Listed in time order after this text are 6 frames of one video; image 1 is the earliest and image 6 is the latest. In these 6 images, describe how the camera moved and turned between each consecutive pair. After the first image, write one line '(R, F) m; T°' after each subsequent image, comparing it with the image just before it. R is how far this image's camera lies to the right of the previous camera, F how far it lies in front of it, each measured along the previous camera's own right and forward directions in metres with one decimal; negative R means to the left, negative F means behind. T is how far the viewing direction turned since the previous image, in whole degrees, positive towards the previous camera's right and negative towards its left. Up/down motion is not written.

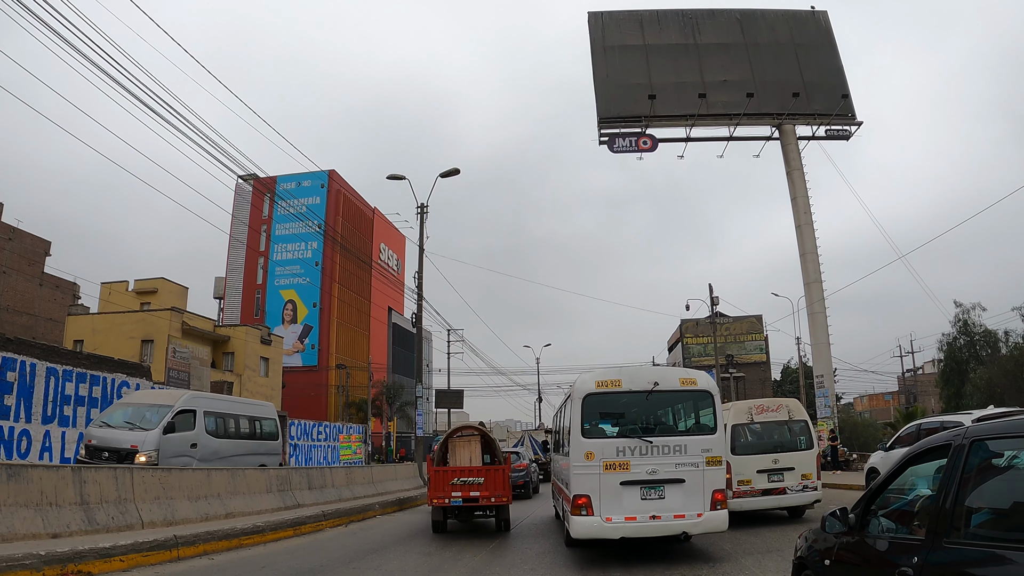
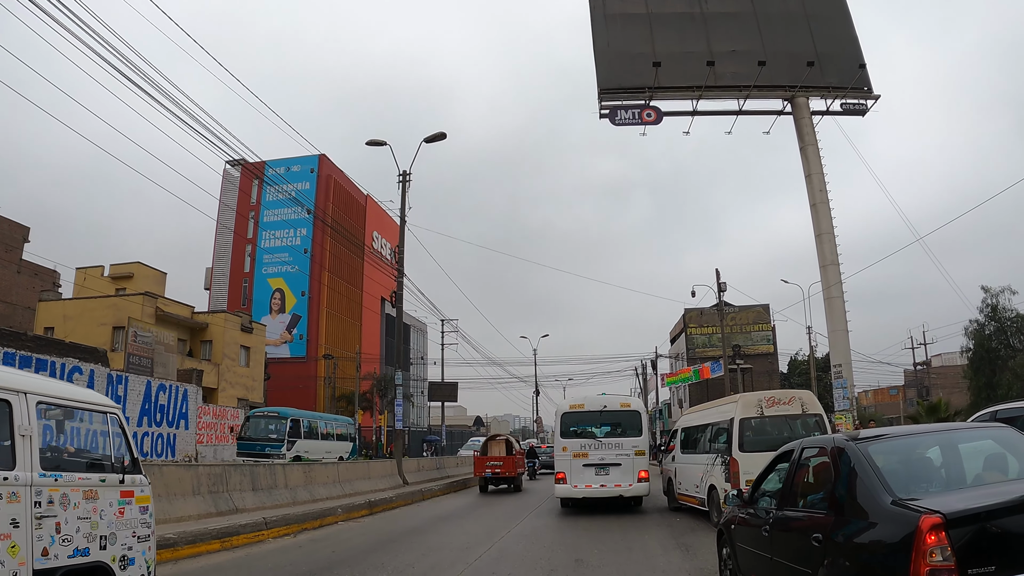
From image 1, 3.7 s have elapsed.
(+0.2, +1.7) m; 0°
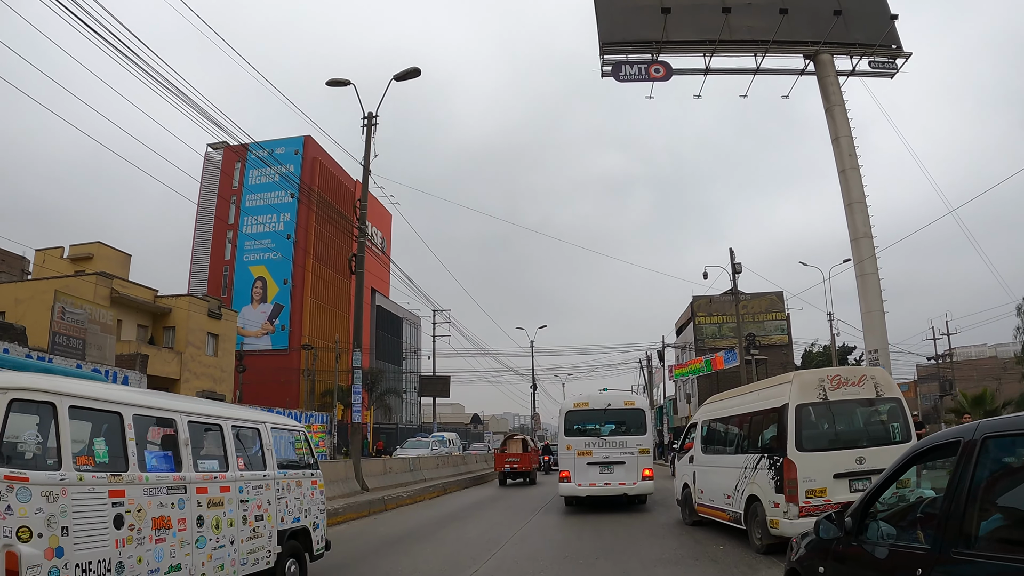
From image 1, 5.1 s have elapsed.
(+0.3, +2.5) m; 0°
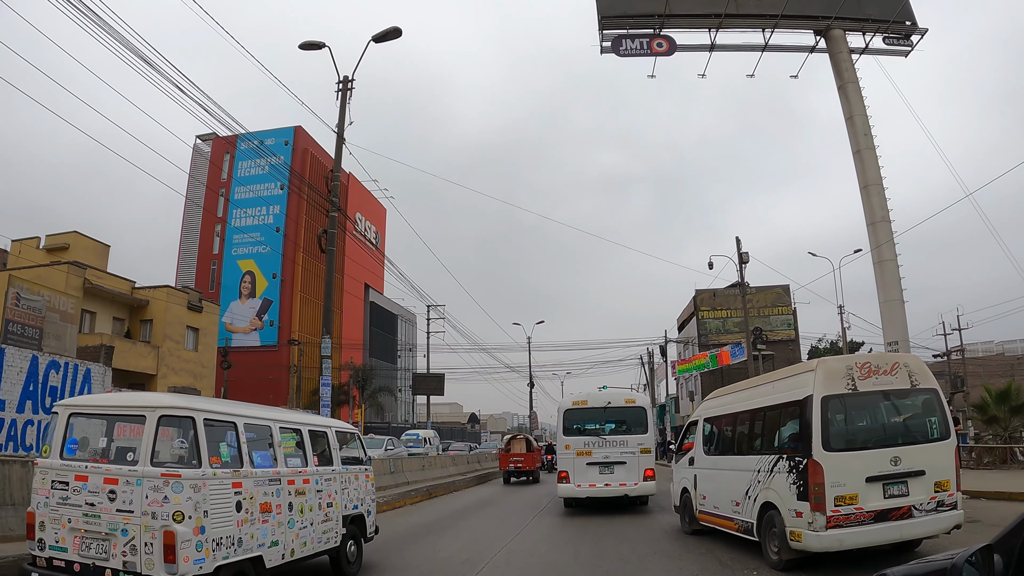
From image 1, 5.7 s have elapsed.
(+0.2, +1.3) m; 0°
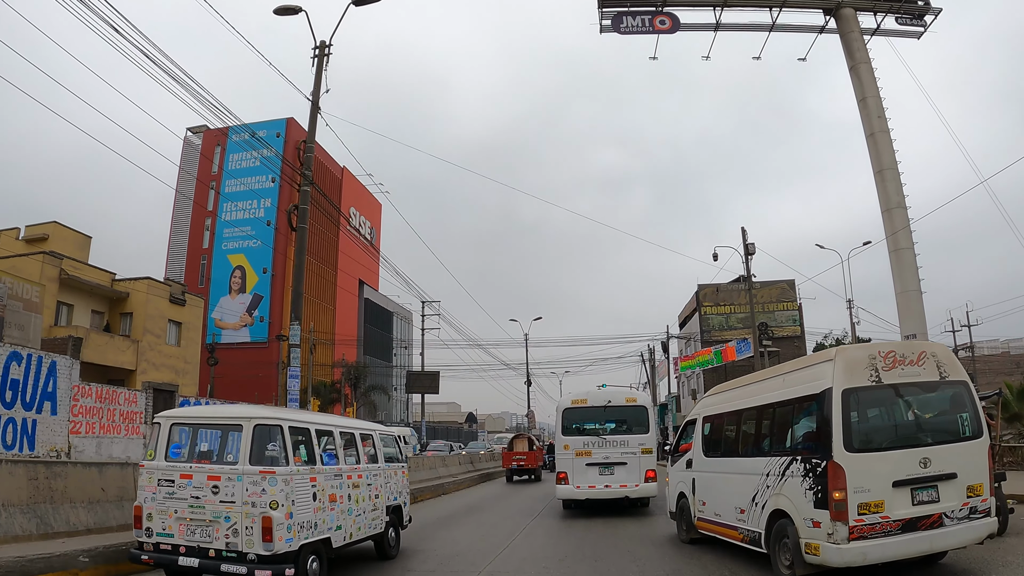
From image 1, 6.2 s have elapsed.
(+0.1, +1.0) m; 0°
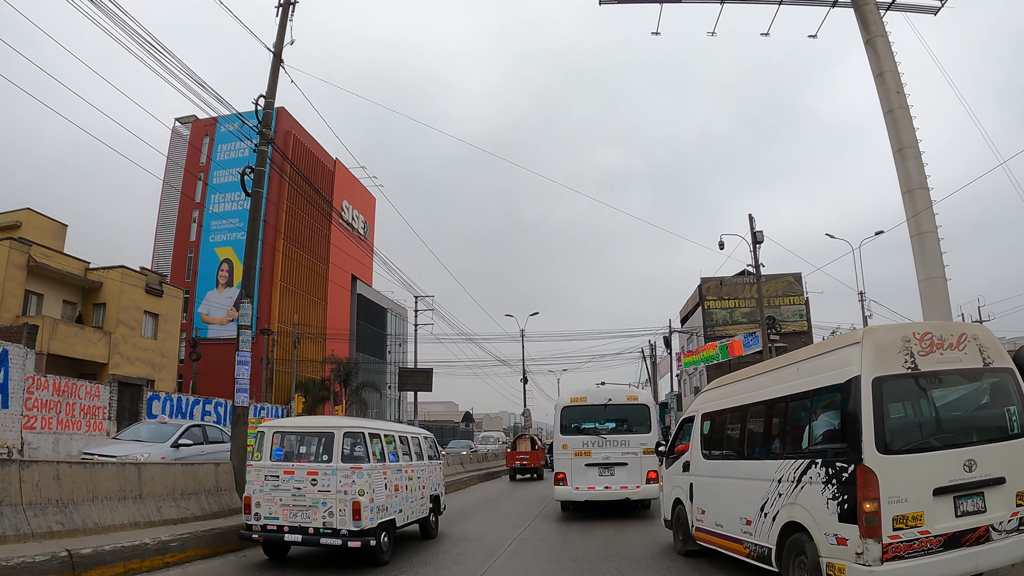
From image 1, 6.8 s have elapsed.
(+0.2, +1.2) m; 0°
